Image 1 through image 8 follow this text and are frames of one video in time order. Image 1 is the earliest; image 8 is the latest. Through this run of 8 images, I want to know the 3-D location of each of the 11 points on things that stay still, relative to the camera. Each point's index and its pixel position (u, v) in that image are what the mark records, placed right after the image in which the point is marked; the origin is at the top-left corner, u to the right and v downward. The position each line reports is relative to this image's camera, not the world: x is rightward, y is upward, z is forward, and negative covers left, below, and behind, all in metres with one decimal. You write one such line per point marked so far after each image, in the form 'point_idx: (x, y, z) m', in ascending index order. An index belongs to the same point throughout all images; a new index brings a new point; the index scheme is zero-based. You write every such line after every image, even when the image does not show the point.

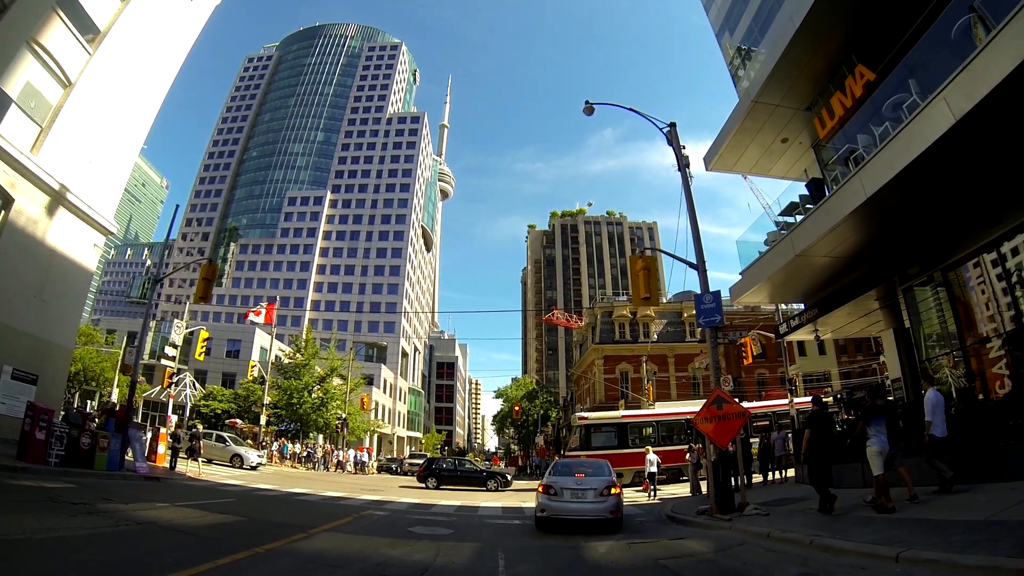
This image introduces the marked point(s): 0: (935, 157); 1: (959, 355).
0: (+8.6, +2.4, +11.2) m
1: (+11.5, -2.0, +14.4) m
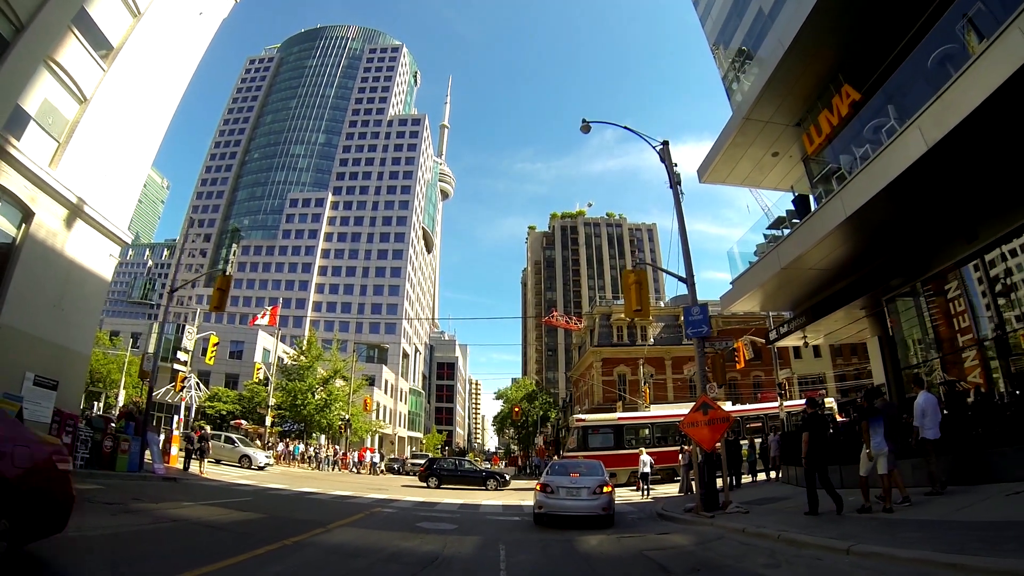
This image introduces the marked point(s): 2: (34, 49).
0: (+8.6, +2.1, +11.9) m
1: (+11.5, -2.2, +15.1) m
2: (-13.7, +6.7, +15.2) m
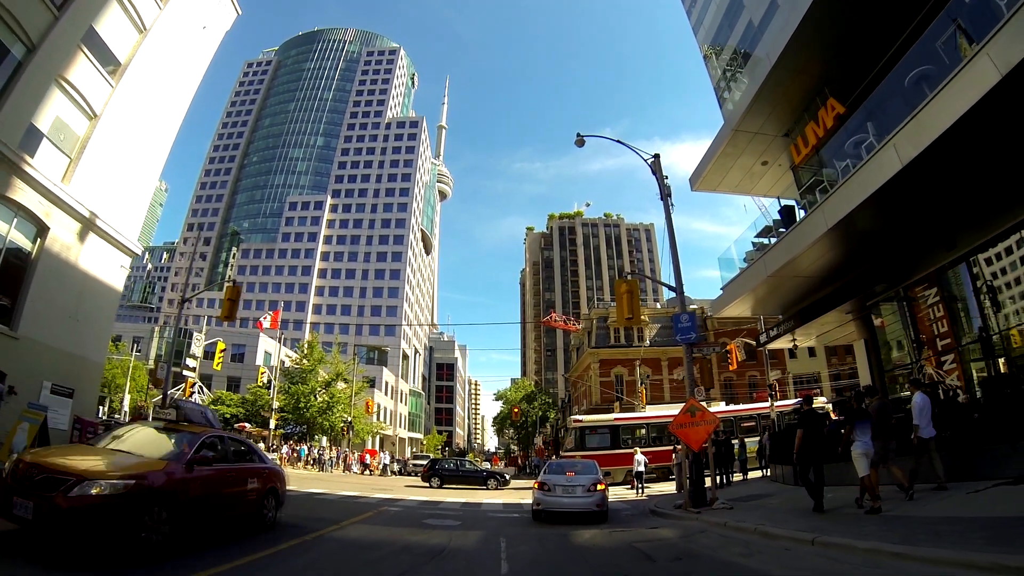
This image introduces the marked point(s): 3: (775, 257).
0: (+8.5, +2.0, +12.5) m
1: (+11.5, -2.4, +15.7) m
2: (-13.8, +6.4, +15.8) m
3: (+8.0, +0.8, +16.6) m
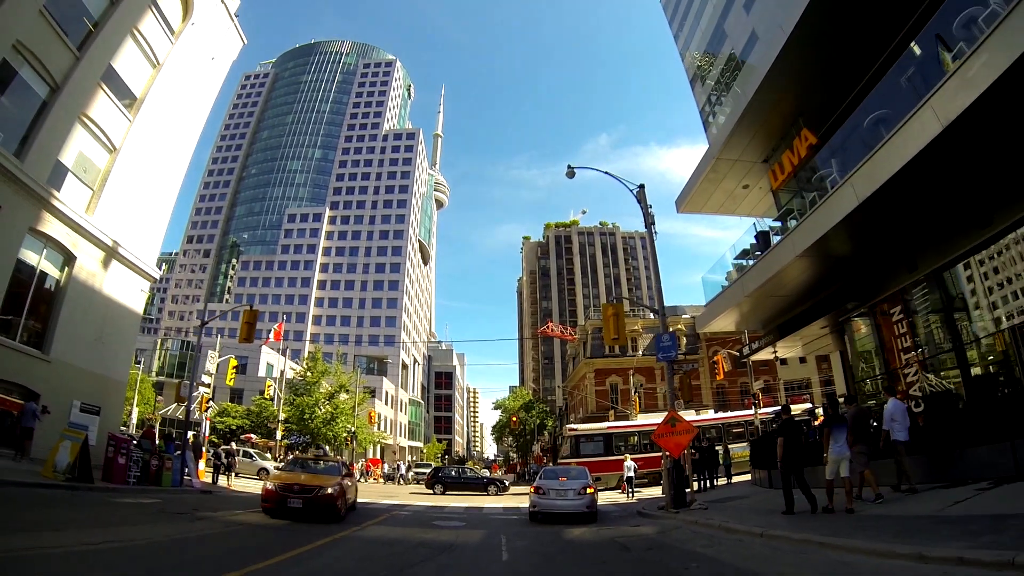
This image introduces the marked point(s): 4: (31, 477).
0: (+8.5, +1.5, +13.8) m
1: (+11.4, -2.8, +17.0) m
2: (-13.9, +5.6, +17.1) m
3: (+7.9, +0.2, +17.9) m
4: (-10.3, -4.1, +11.7) m
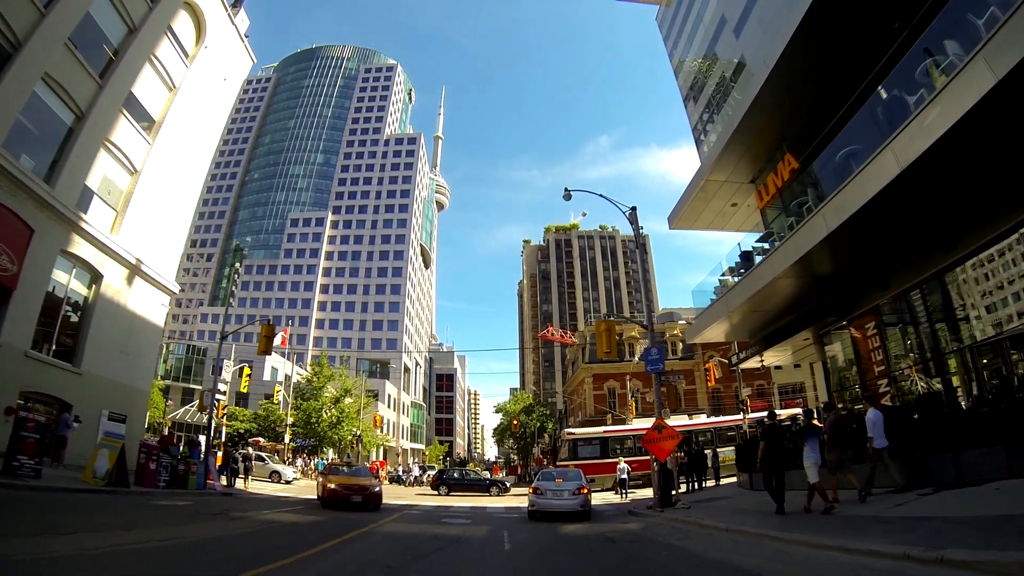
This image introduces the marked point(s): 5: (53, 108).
0: (+8.5, +1.1, +15.0) m
1: (+11.4, -3.3, +18.1) m
2: (-13.9, +5.2, +18.2) m
3: (+7.9, -0.2, +19.0) m
4: (-10.3, -4.6, +12.8) m
5: (-14.2, +5.4, +16.9) m
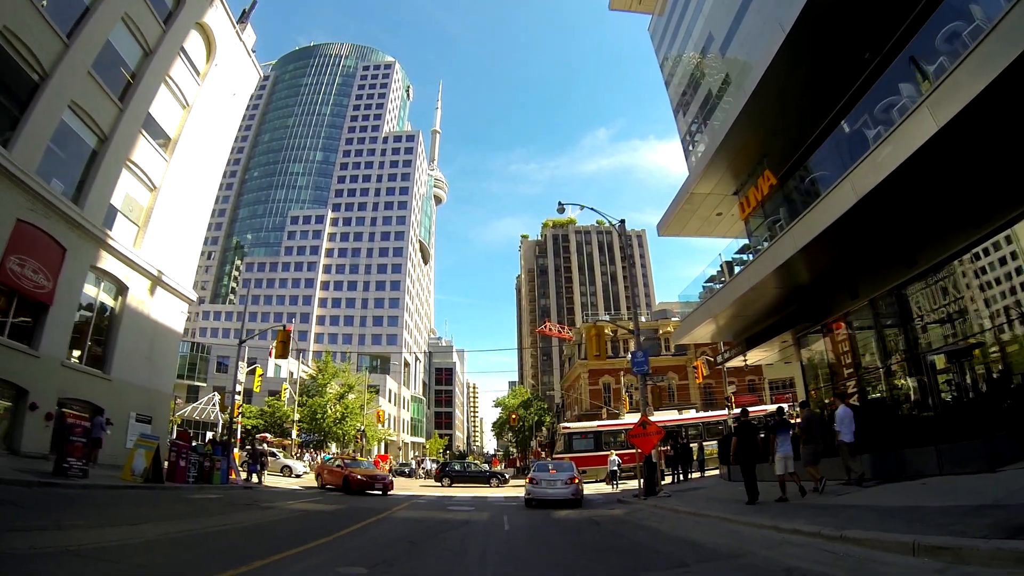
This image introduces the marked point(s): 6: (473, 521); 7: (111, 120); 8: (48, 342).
0: (+8.4, +0.9, +16.3) m
1: (+11.4, -3.4, +19.4) m
2: (-14.0, +4.9, +19.4) m
3: (+7.8, -0.3, +20.3) m
4: (-10.3, -4.9, +14.1) m
5: (-14.3, +5.1, +18.1) m
6: (-0.8, -4.8, +11.3) m
7: (-14.1, +6.1, +19.3) m
8: (-13.9, -1.7, +16.4) m
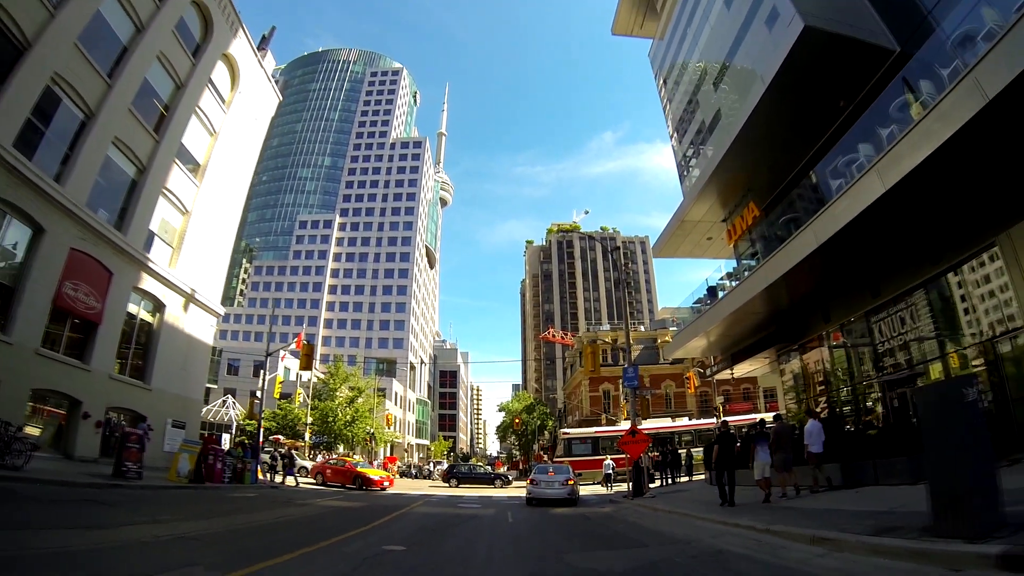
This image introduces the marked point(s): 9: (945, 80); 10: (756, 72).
0: (+8.5, +0.2, +17.9) m
1: (+11.5, -4.1, +21.1) m
2: (-13.8, +4.3, +21.3) m
3: (+8.0, -1.1, +22.0) m
4: (-10.2, -5.5, +15.9) m
5: (-14.1, +4.5, +19.9) m
6: (-0.8, -5.5, +13.0) m
7: (-13.9, +5.5, +21.2) m
8: (-13.8, -2.2, +18.2) m
9: (+8.5, +3.9, +10.6) m
10: (+8.2, +7.3, +18.5) m
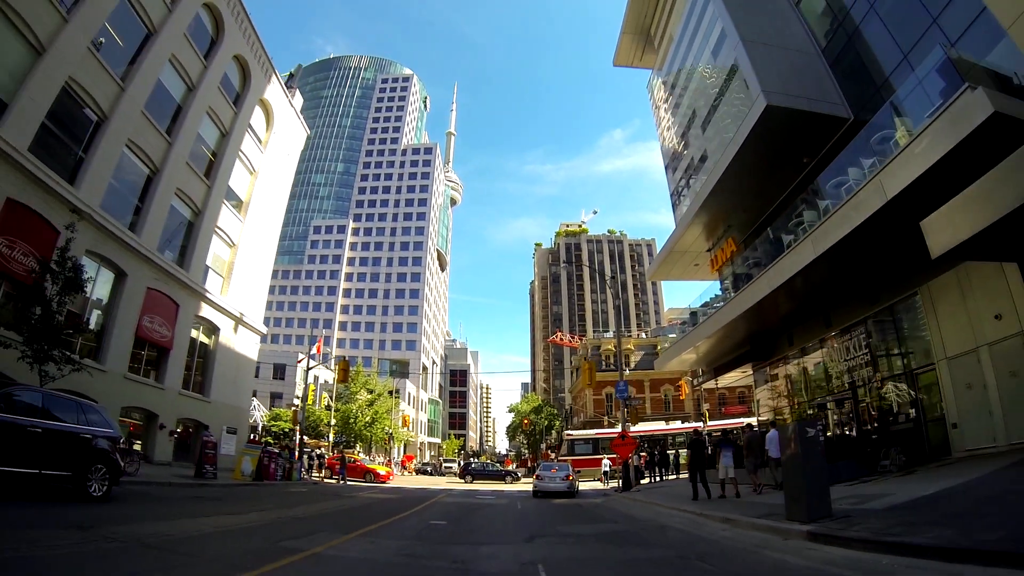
0: (+8.8, -0.7, +20.8) m
1: (+11.9, -5.0, +23.9) m
2: (-13.5, +3.3, +24.5) m
3: (+8.3, -1.9, +24.8) m
4: (-9.9, -6.5, +19.1) m
5: (-13.8, +3.5, +23.1) m
6: (-0.5, -6.4, +16.0) m
7: (-13.6, +4.5, +24.3) m
8: (-13.5, -3.2, +21.4) m
9: (+8.6, +3.0, +13.4) m
10: (+8.5, +6.4, +21.3) m
